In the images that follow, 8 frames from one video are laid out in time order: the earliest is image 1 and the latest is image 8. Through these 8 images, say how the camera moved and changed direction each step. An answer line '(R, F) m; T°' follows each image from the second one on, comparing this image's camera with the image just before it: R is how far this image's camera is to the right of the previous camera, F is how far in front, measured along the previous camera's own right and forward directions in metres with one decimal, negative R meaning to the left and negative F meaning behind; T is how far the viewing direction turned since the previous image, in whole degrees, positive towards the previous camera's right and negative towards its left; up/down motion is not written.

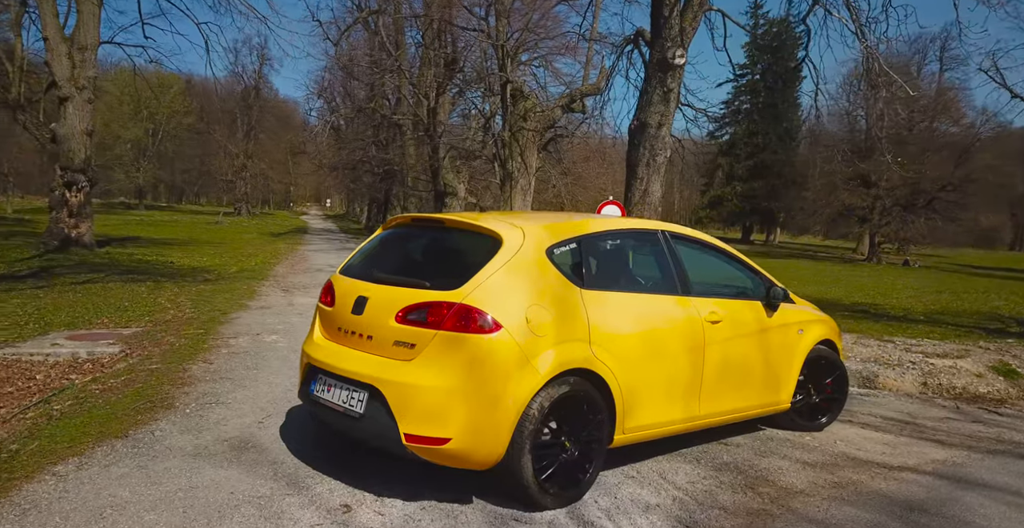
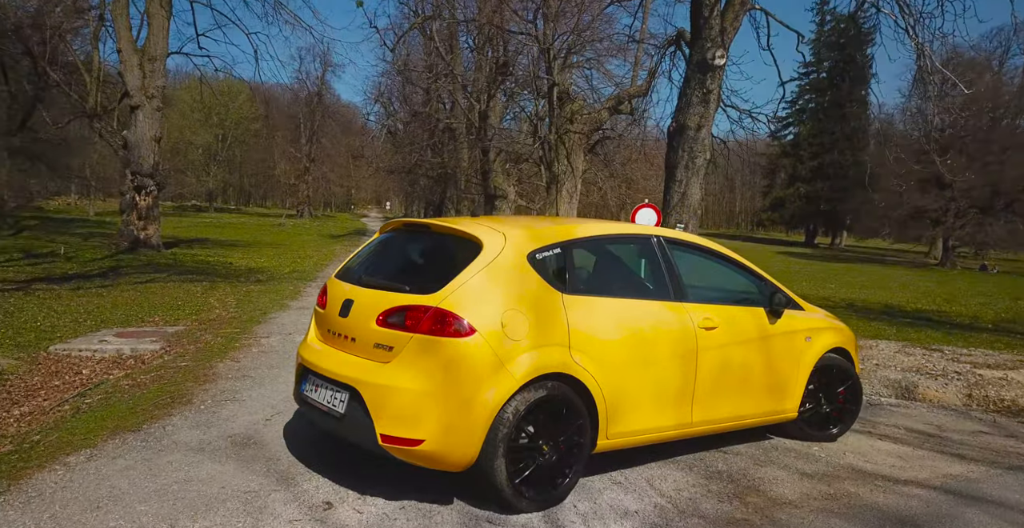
(+0.3, 0.0) m; -4°
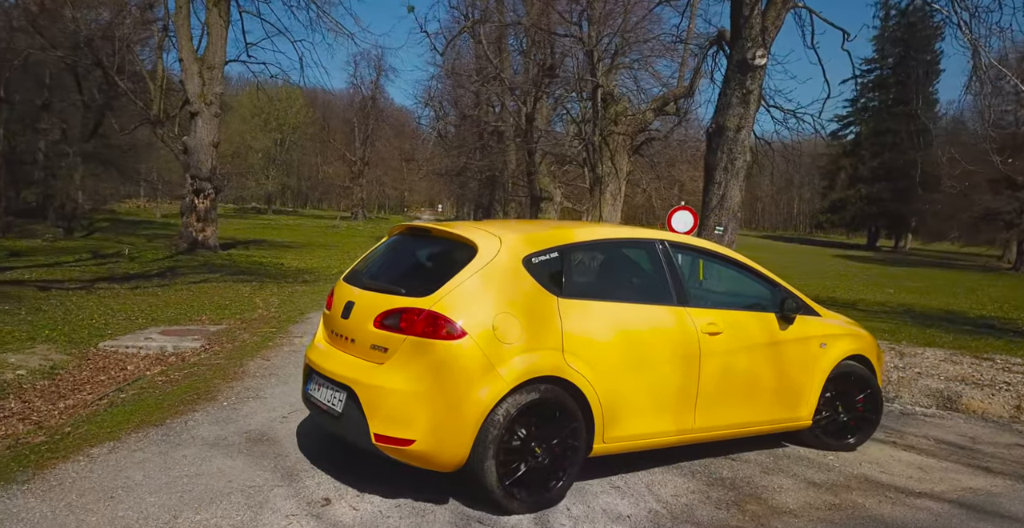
(+0.2, 0.0) m; -4°
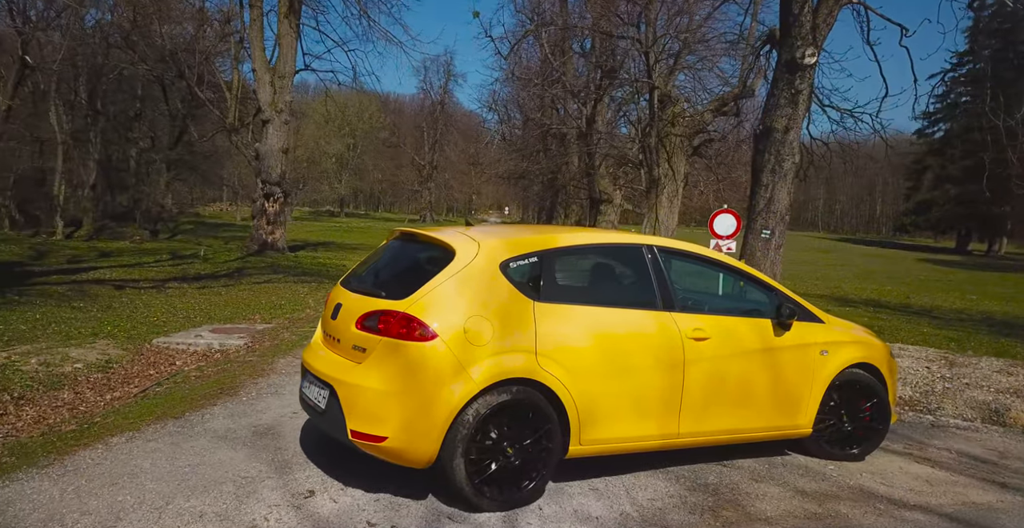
(+0.3, -0.1) m; -5°
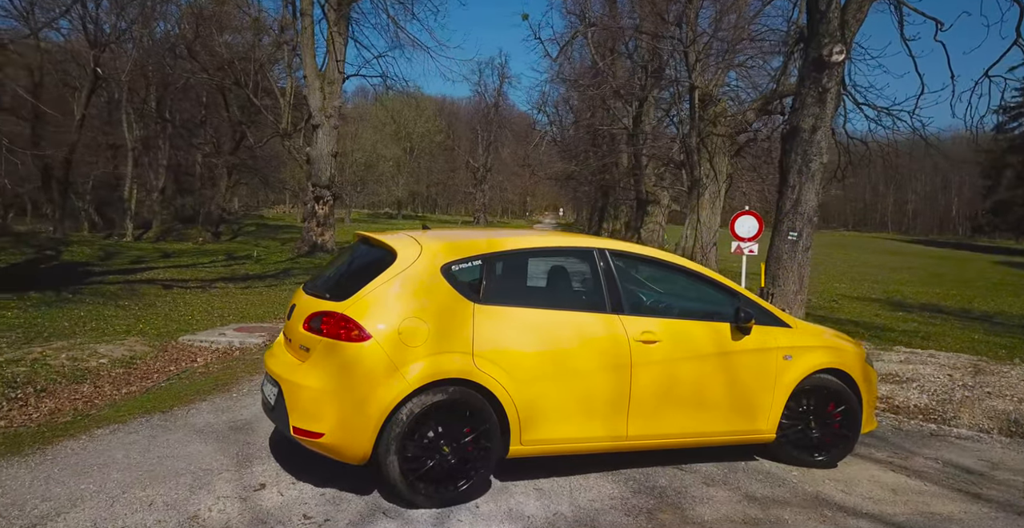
(+0.4, 0.0) m; -3°
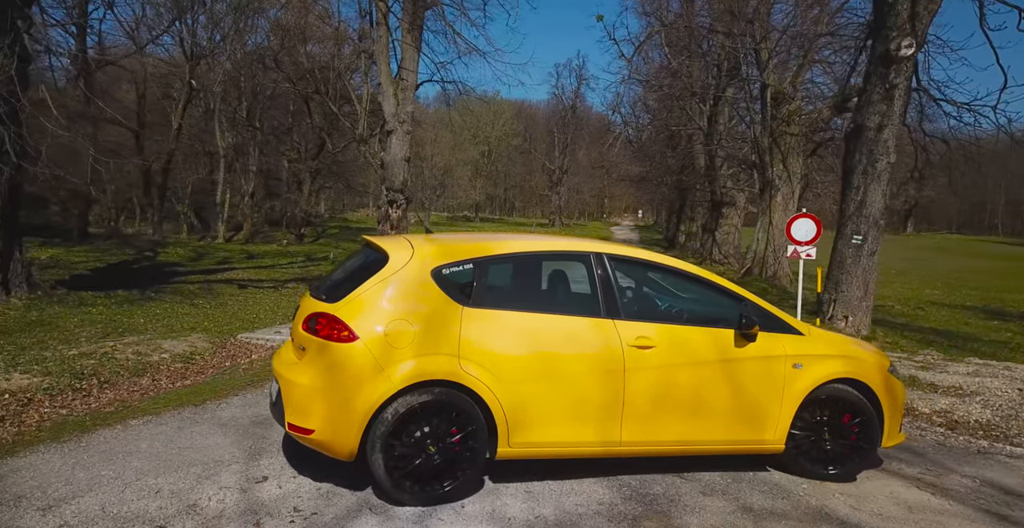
(+0.4, 0.0) m; -5°
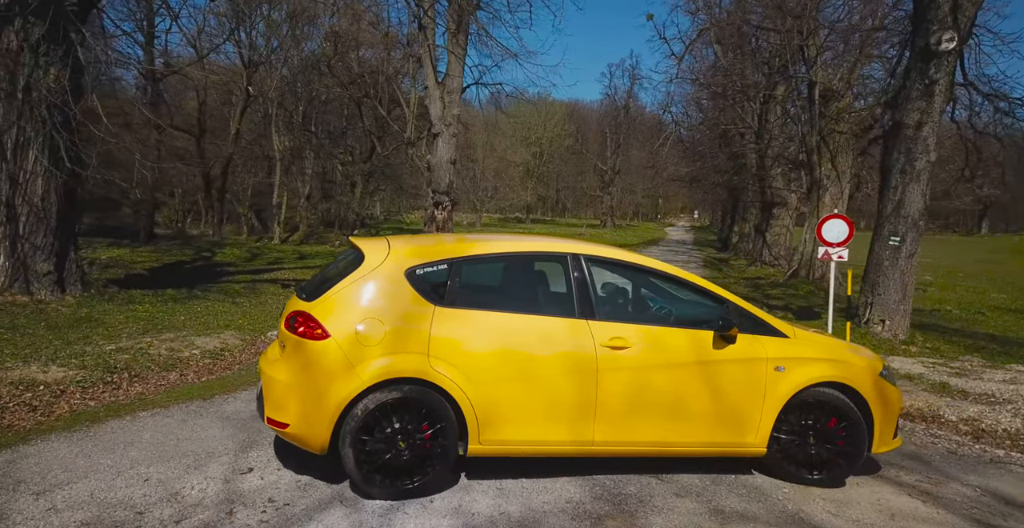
(+0.3, -0.1) m; -3°
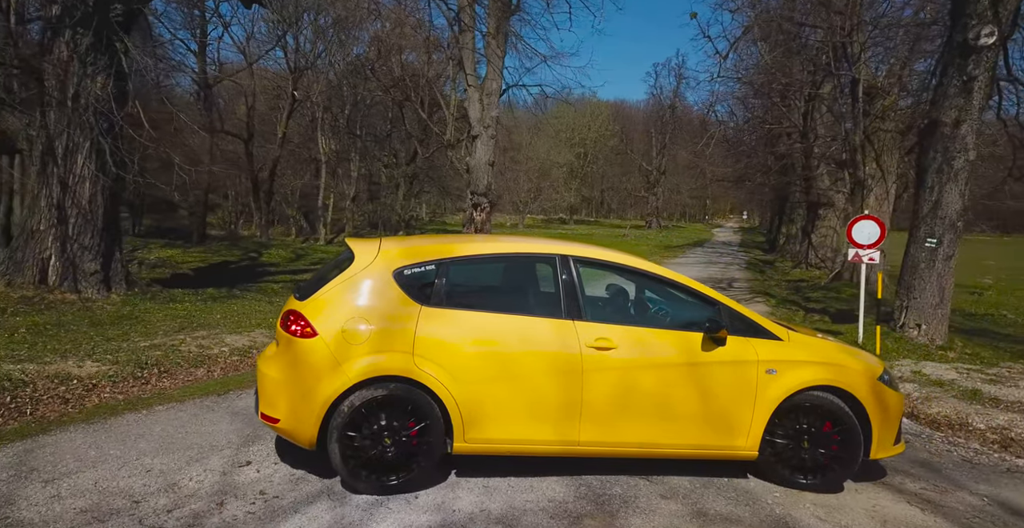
(+0.2, -0.1) m; -3°
